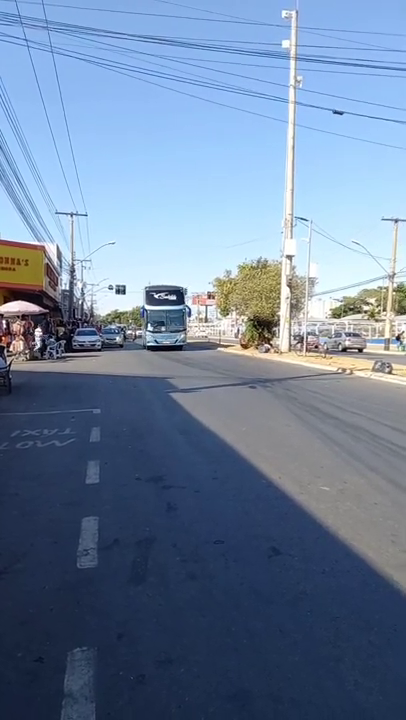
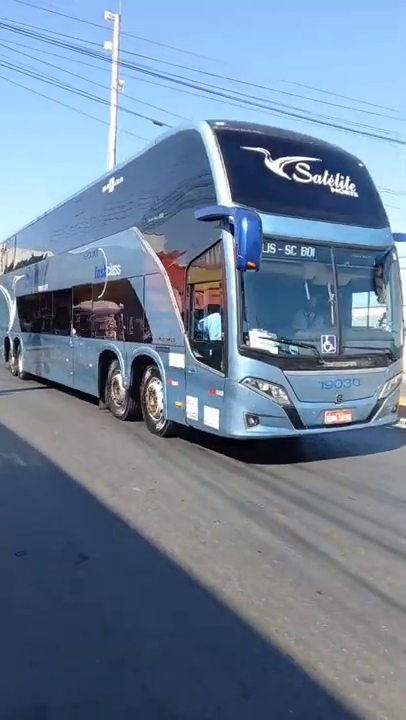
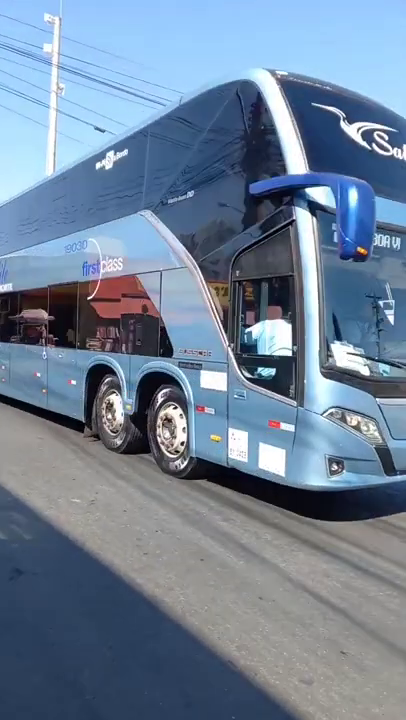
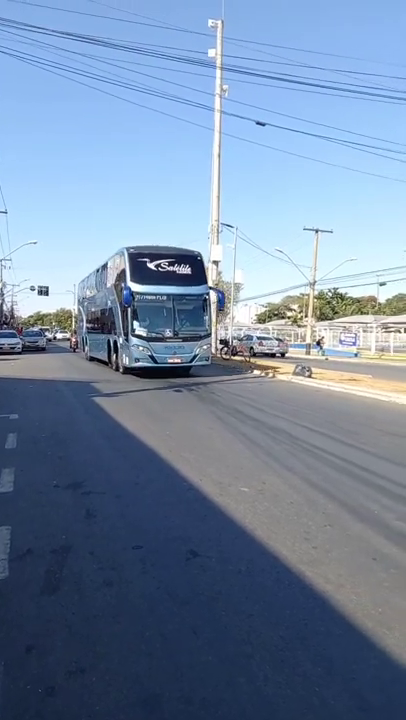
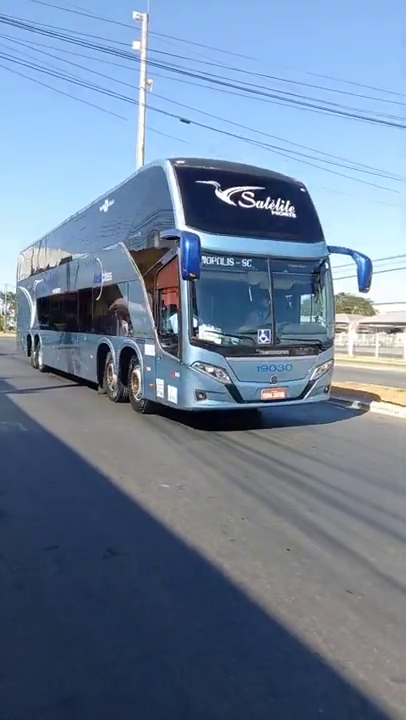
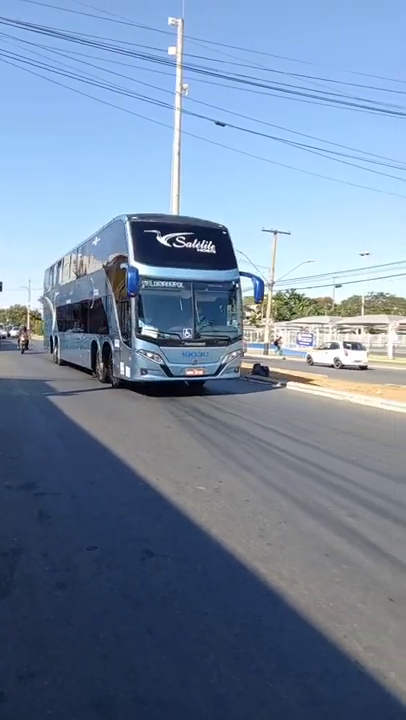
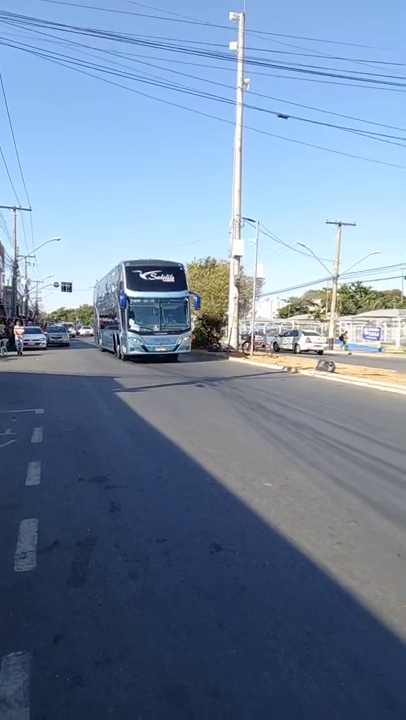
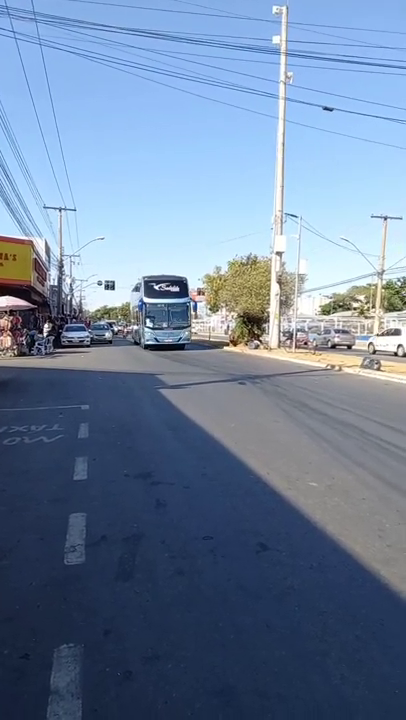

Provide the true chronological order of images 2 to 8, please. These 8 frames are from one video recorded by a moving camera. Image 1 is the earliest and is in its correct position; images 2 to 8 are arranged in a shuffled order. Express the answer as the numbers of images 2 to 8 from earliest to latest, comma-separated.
8, 7, 4, 6, 5, 2, 3
